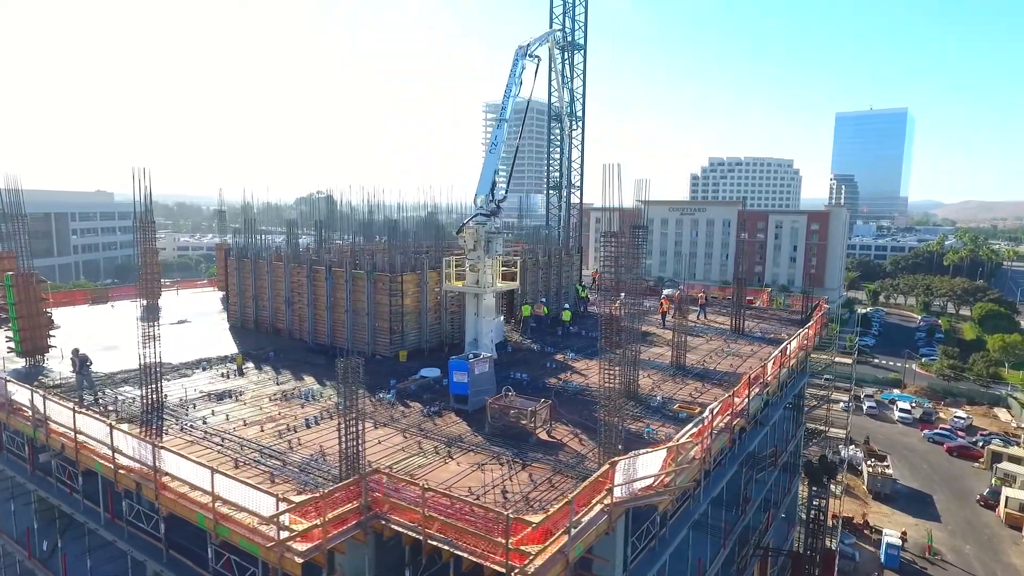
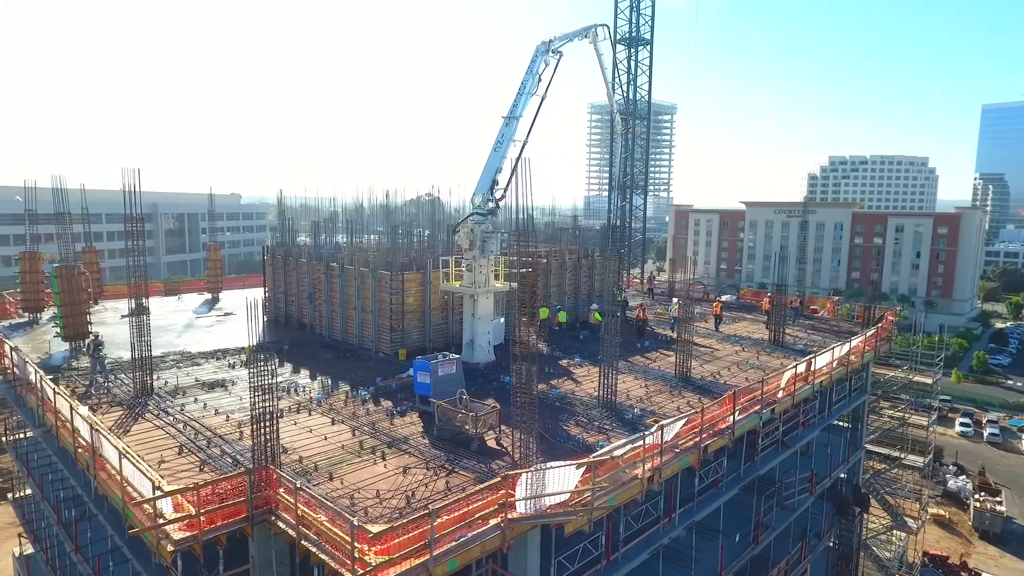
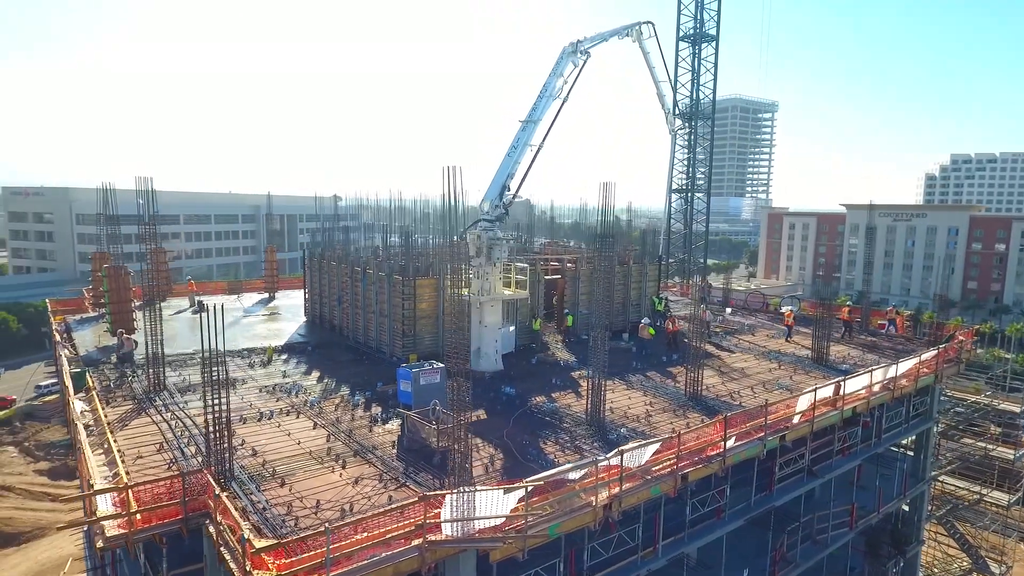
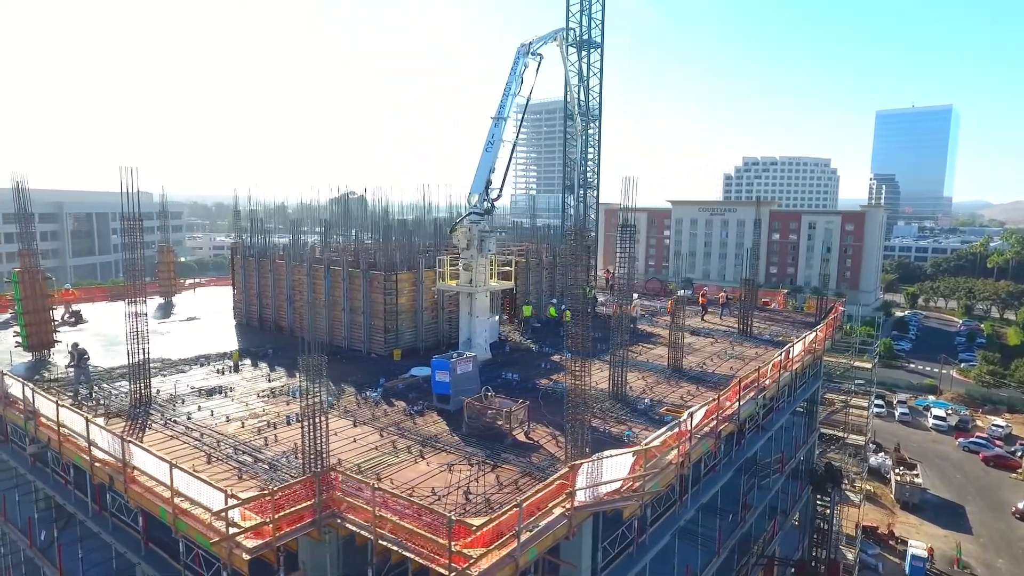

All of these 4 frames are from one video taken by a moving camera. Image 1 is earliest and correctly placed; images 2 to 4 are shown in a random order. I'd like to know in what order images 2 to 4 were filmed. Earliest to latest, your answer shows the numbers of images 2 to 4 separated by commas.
4, 2, 3
